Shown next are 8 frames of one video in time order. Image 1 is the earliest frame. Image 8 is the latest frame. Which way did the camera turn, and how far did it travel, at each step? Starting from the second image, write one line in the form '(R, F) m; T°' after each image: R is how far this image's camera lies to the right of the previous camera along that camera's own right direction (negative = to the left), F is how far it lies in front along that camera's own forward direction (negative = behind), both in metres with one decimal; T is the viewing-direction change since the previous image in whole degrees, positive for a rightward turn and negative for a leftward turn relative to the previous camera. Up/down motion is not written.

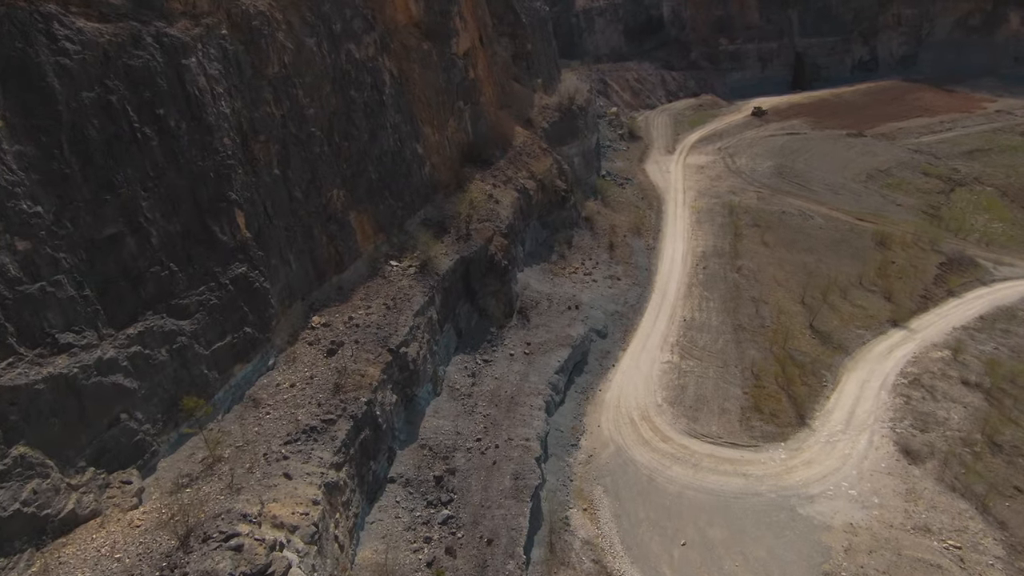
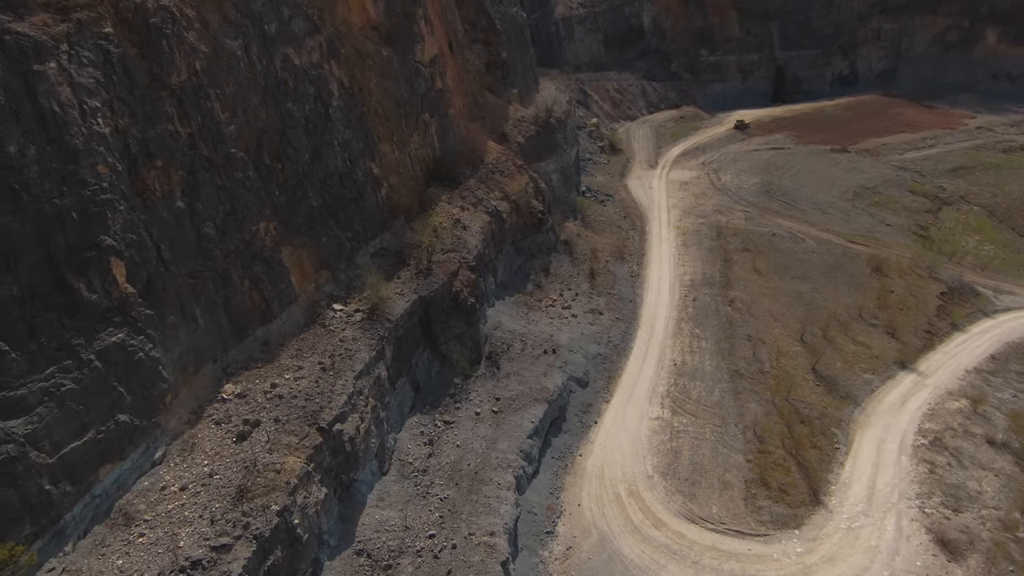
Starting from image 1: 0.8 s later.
(+0.4, +2.7) m; +2°
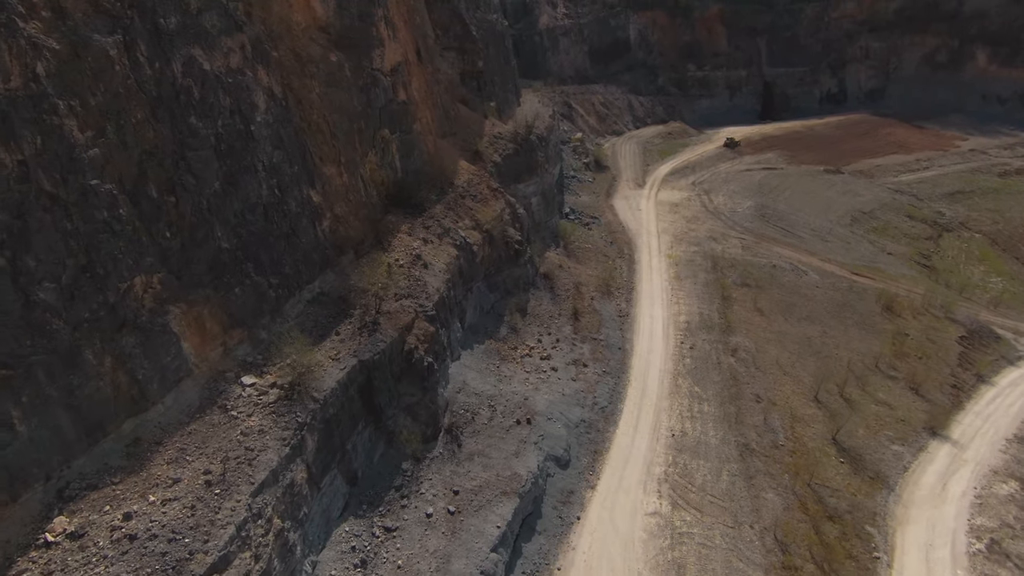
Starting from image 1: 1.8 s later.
(+0.5, +3.3) m; +2°
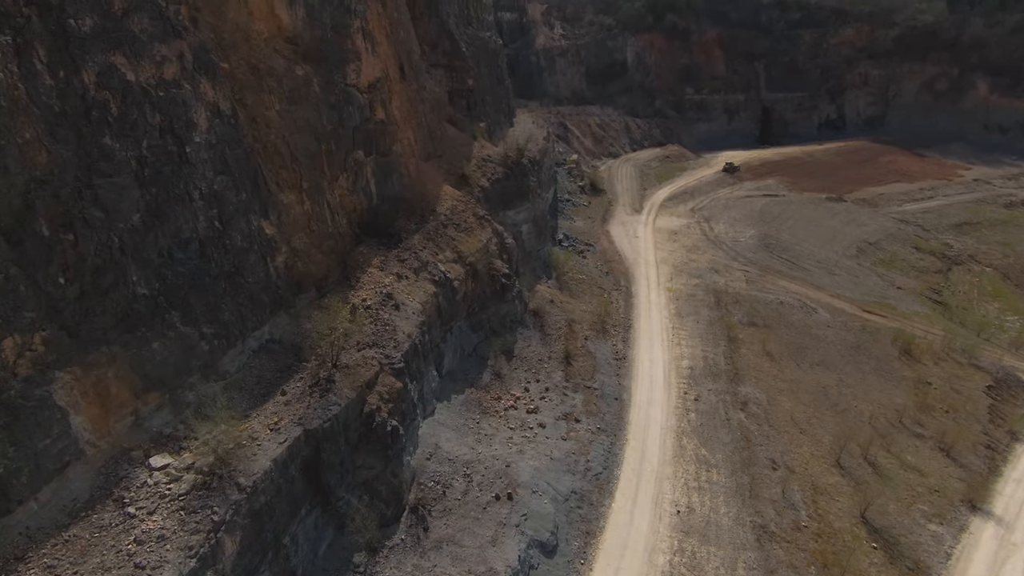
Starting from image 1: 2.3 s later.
(+0.3, +2.2) m; +1°
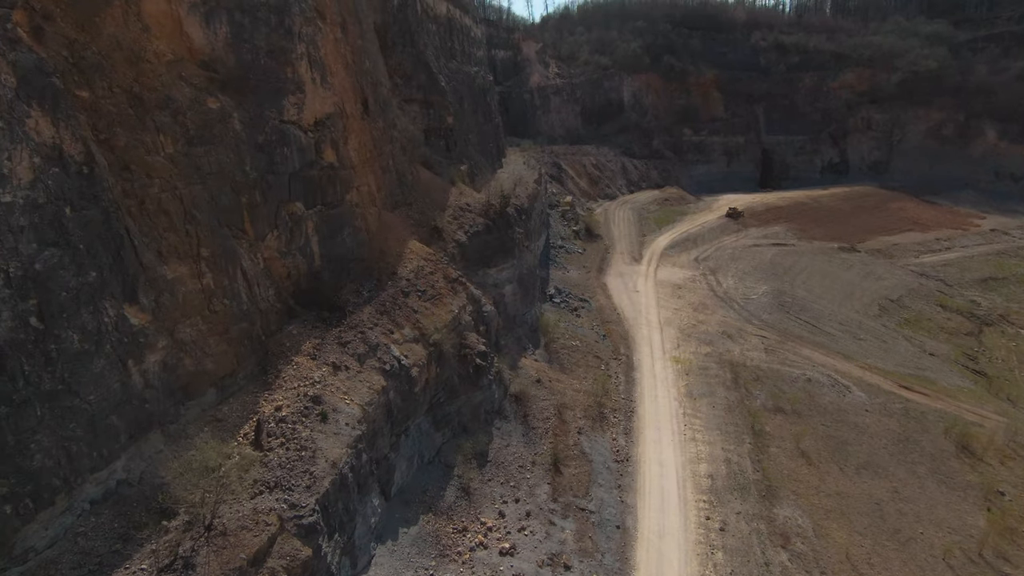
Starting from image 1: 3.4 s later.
(+0.6, +3.9) m; +1°
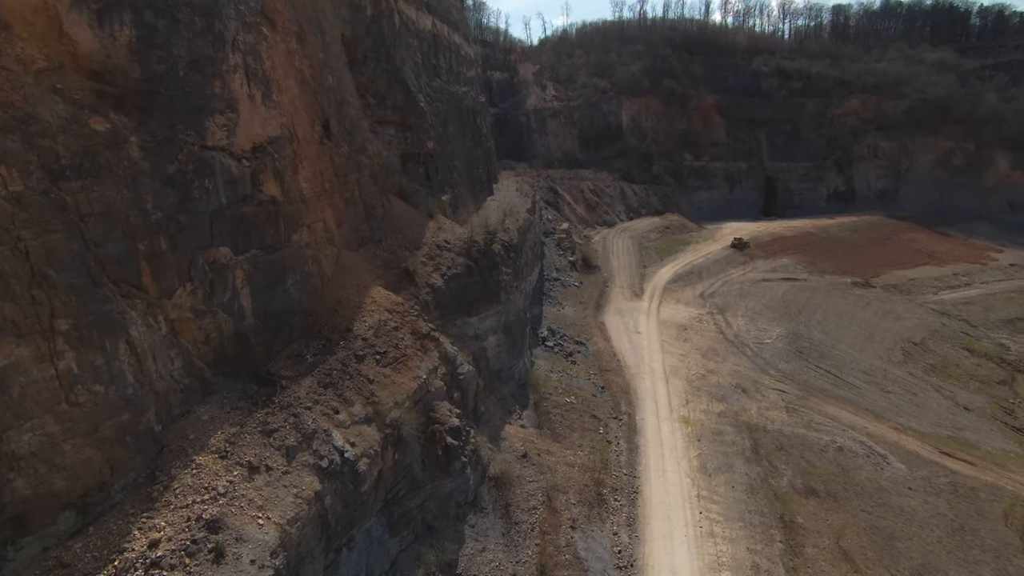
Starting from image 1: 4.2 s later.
(+0.5, +3.0) m; 0°
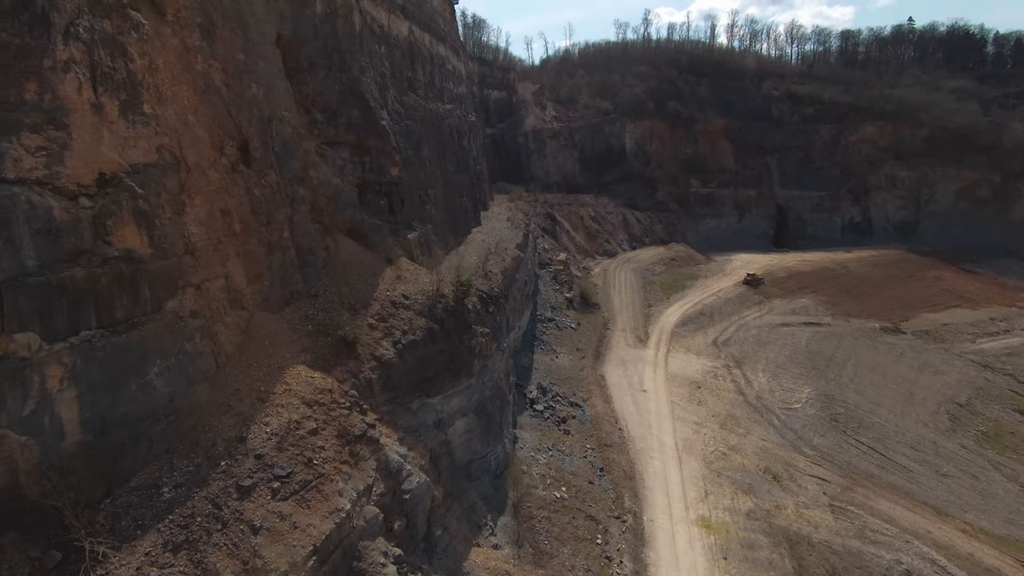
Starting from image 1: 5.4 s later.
(+0.7, +4.2) m; 0°
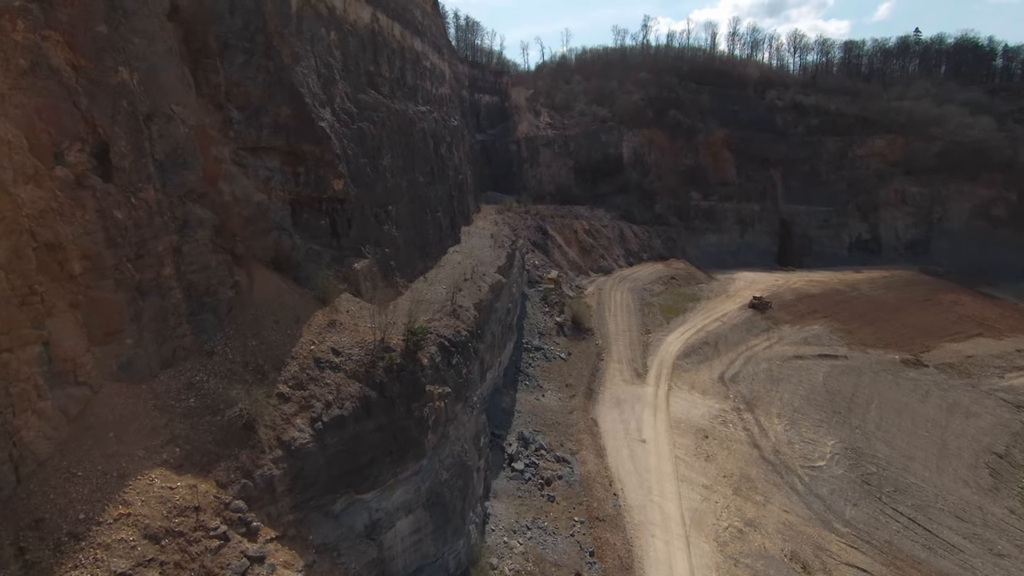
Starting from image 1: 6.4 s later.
(+0.7, +3.6) m; +1°
